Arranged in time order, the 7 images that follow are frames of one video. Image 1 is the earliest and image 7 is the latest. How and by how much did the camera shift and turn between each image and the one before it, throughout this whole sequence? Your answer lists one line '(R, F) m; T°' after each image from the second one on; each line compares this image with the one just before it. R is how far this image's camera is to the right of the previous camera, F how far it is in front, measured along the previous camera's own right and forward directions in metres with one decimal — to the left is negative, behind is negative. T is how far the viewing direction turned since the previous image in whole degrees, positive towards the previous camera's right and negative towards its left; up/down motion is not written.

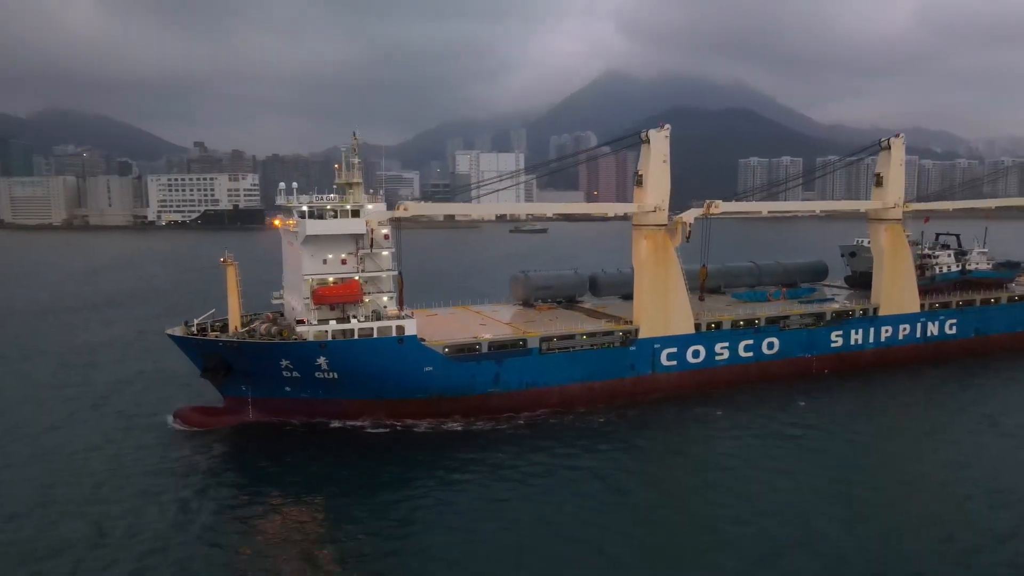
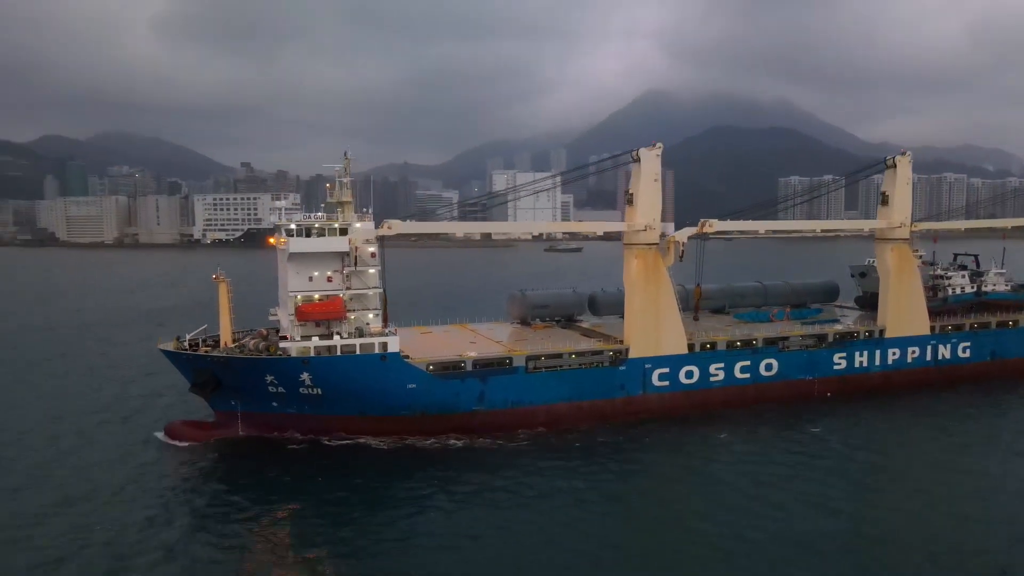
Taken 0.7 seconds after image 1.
(+1.2, 0.0) m; -3°
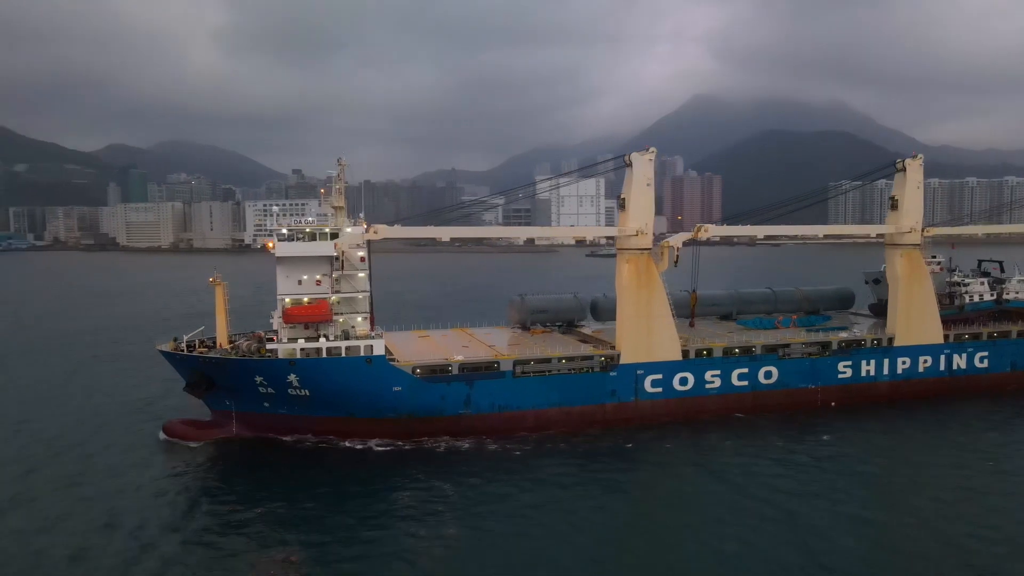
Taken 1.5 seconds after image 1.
(+1.3, 0.0) m; -3°
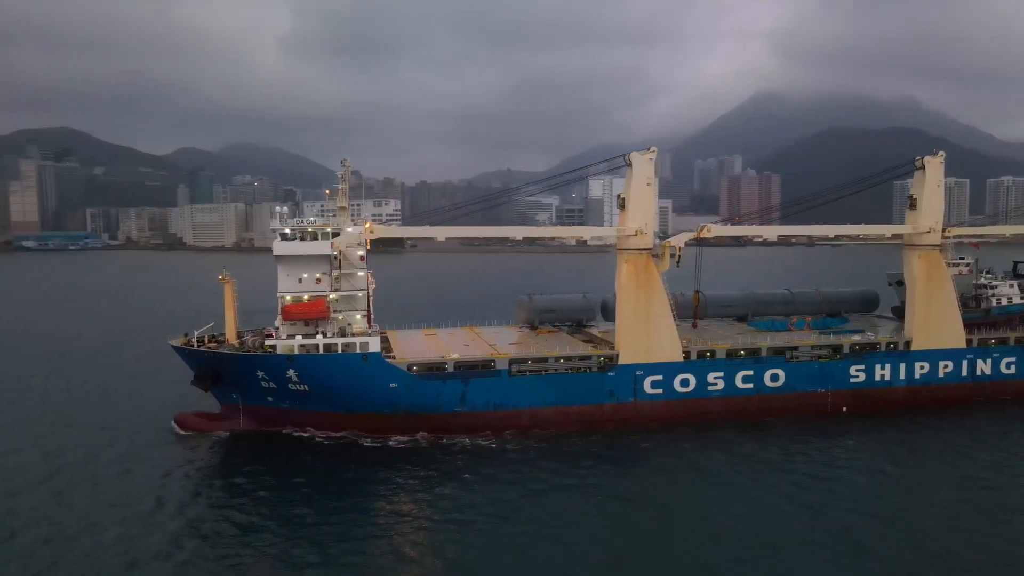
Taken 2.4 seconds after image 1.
(+1.3, -0.1) m; -4°
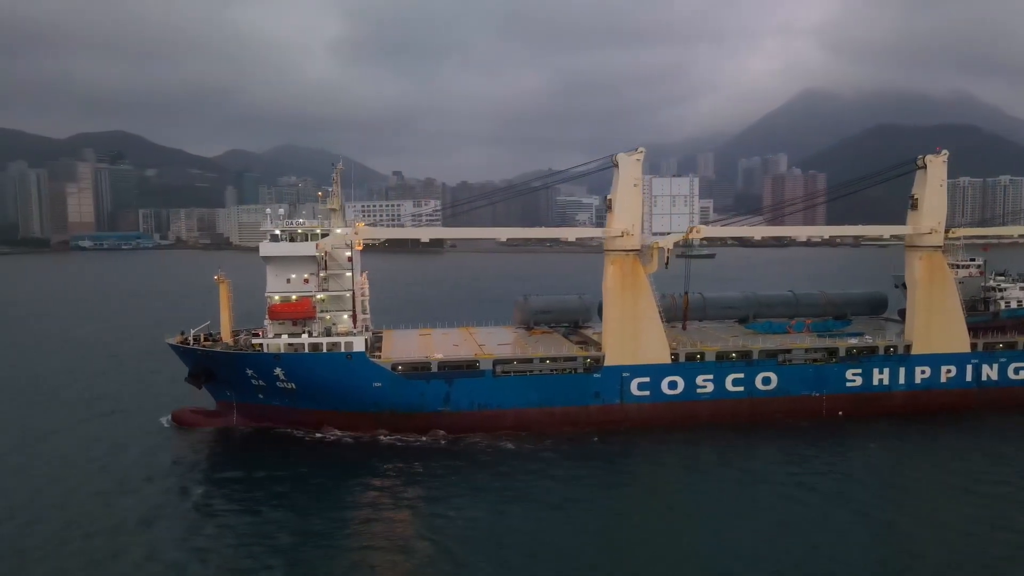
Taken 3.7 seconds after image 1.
(+1.3, -0.1) m; -3°
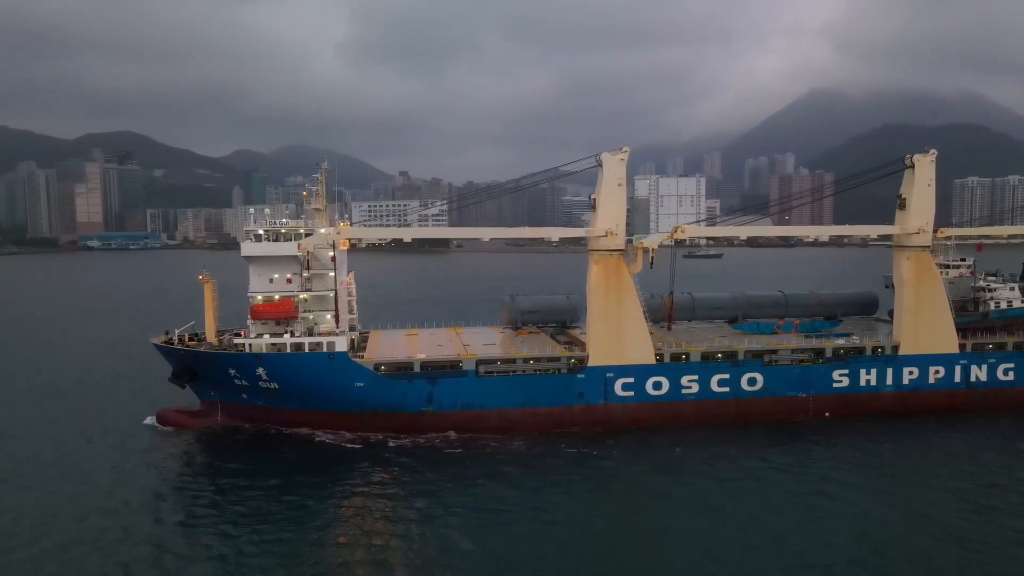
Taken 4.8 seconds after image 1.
(+0.6, 0.0) m; 0°
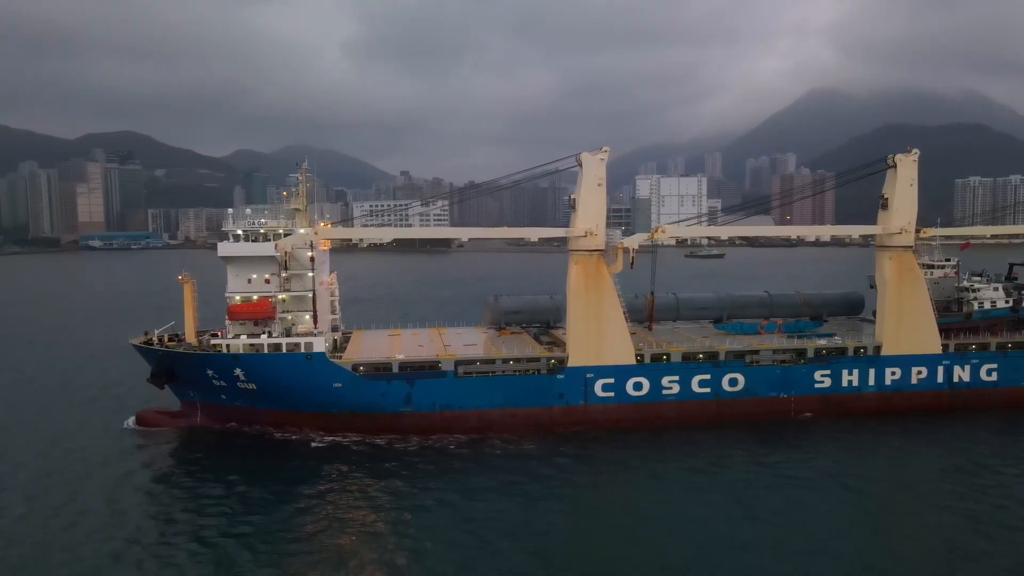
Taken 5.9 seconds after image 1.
(+0.6, 0.0) m; 0°
